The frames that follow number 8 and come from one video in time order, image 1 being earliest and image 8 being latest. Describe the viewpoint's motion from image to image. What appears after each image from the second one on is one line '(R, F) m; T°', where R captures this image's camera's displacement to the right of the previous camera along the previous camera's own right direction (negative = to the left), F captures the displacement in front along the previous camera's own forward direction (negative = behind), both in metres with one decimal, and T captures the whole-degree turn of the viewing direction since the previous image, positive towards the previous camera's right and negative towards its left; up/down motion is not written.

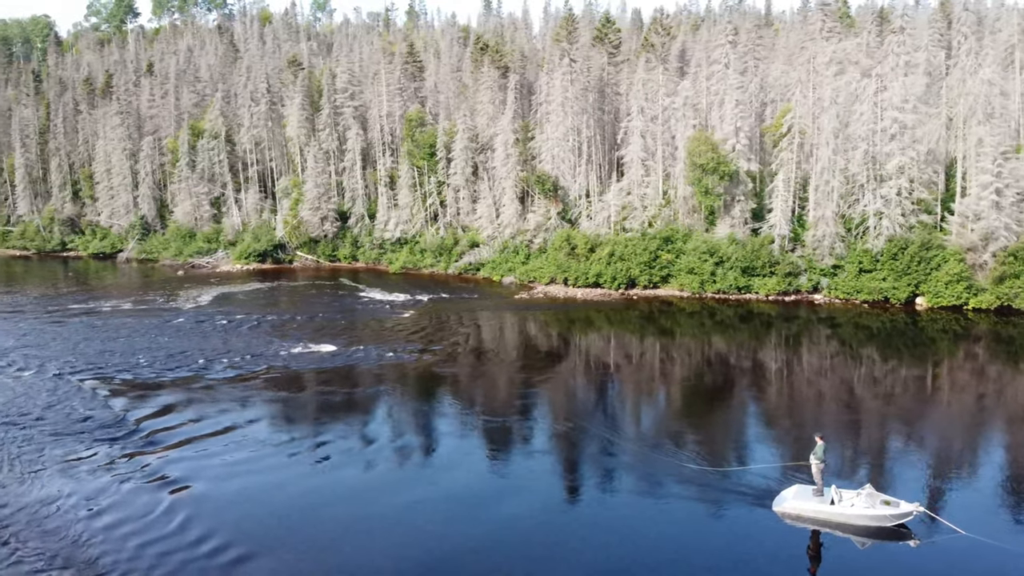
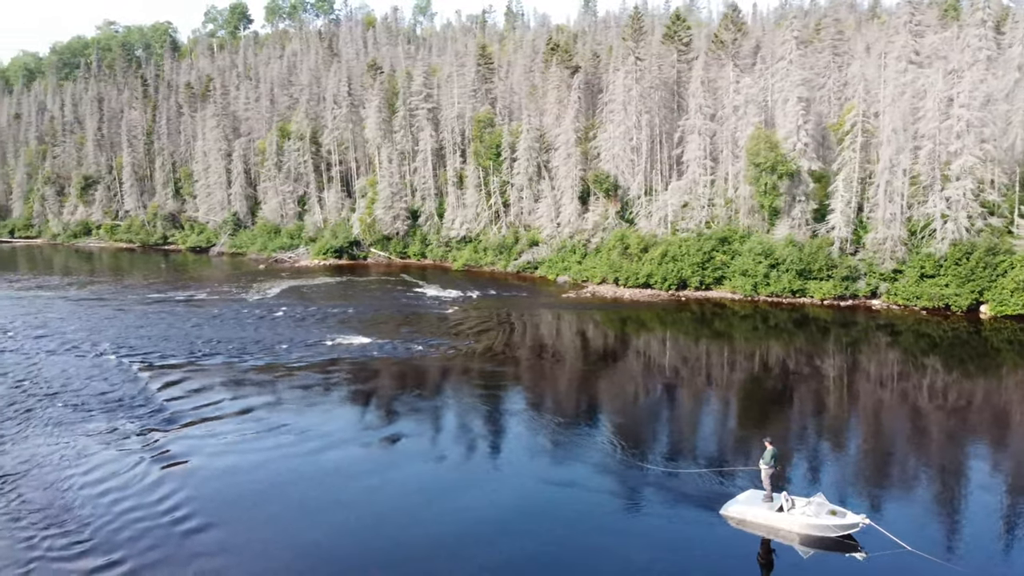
(+3.3, -0.1) m; -8°
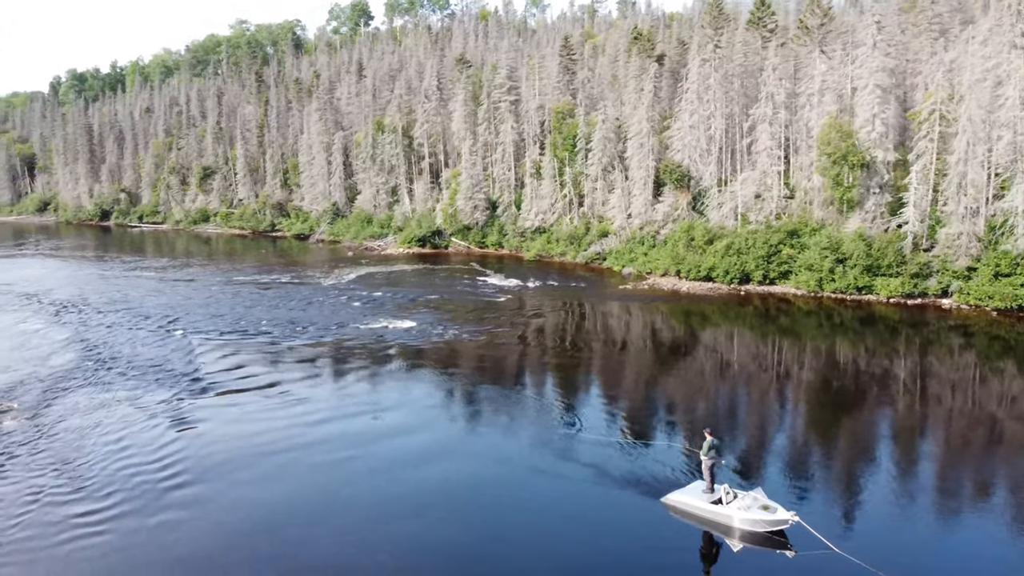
(+3.7, -0.2) m; -9°
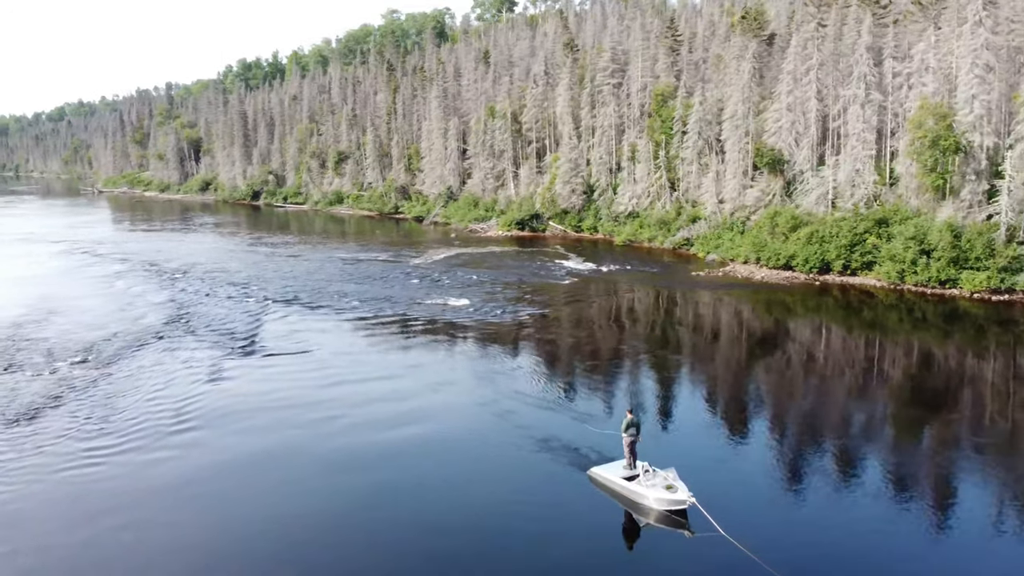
(+4.7, -0.5) m; -11°
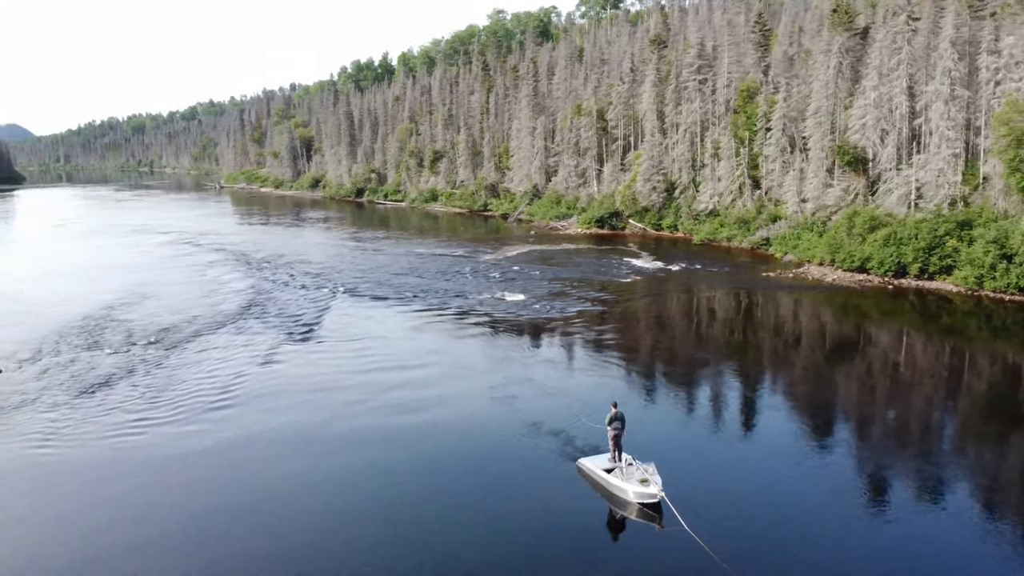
(+2.6, -0.5) m; -8°
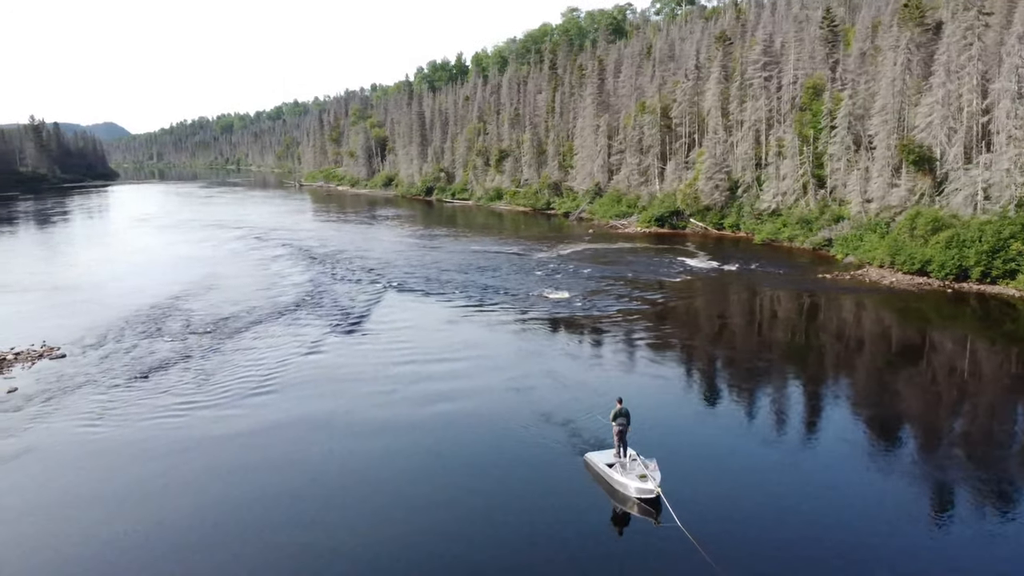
(+1.5, -0.4) m; -5°
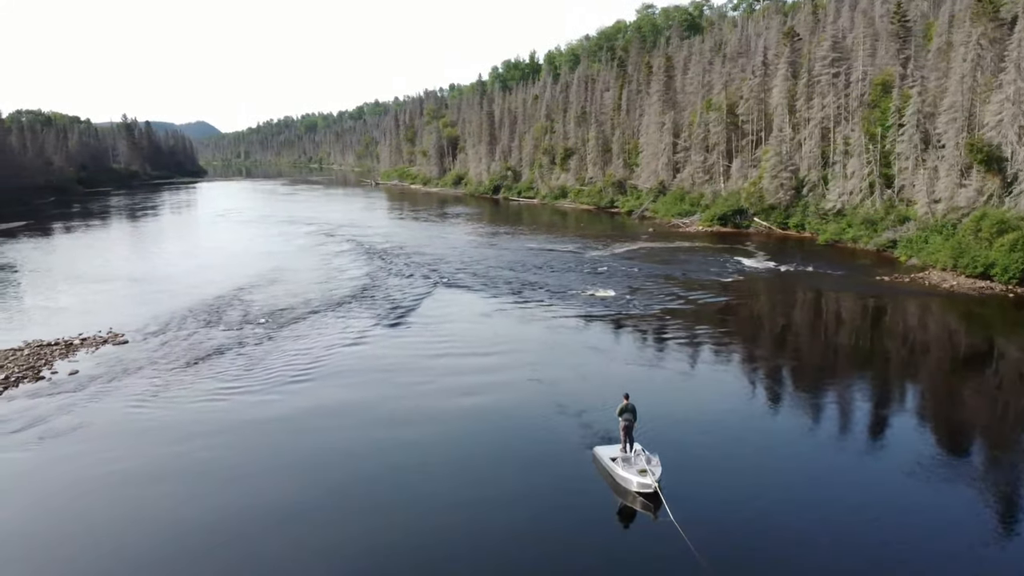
(+1.5, -0.5) m; -5°
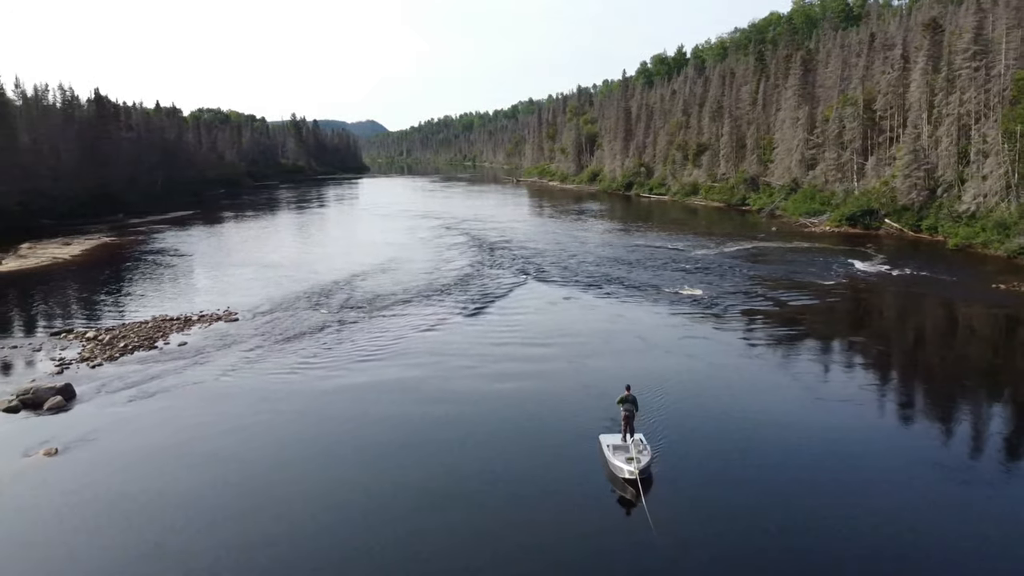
(+3.5, -1.3) m; -11°
